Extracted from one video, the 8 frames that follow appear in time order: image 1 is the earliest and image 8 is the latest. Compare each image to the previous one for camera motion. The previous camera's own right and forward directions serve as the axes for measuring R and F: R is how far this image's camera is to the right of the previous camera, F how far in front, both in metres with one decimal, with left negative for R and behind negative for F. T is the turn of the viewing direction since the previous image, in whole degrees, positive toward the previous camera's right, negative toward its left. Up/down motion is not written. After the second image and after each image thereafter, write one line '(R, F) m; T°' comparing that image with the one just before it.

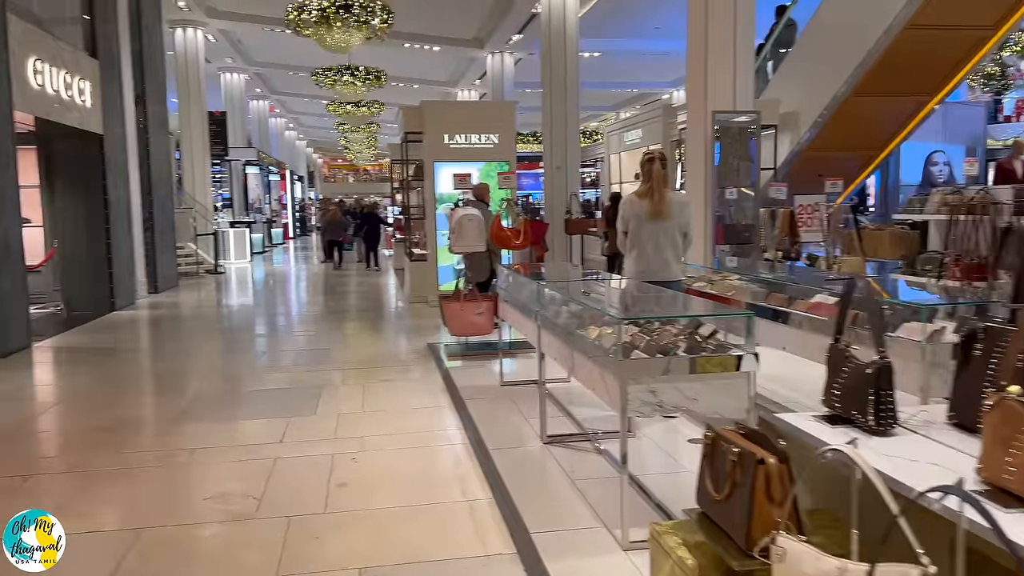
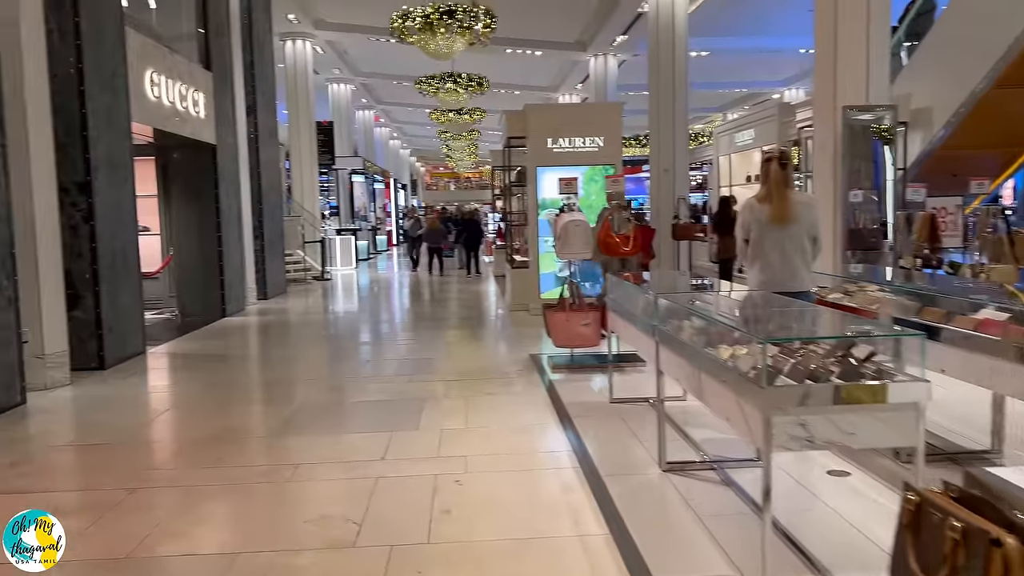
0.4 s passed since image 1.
(-0.1, +0.3) m; -7°
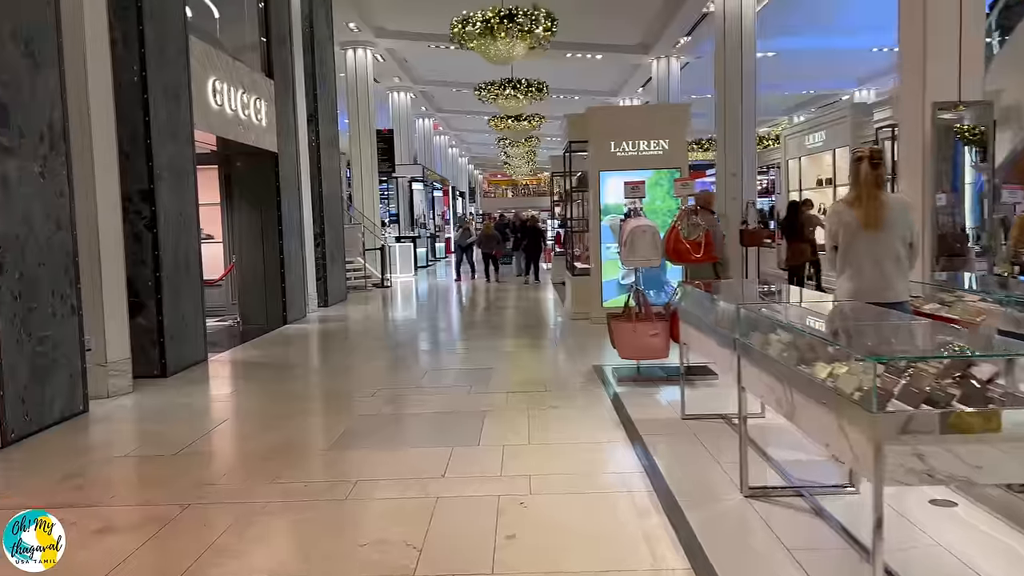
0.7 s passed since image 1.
(0.0, +0.2) m; -4°
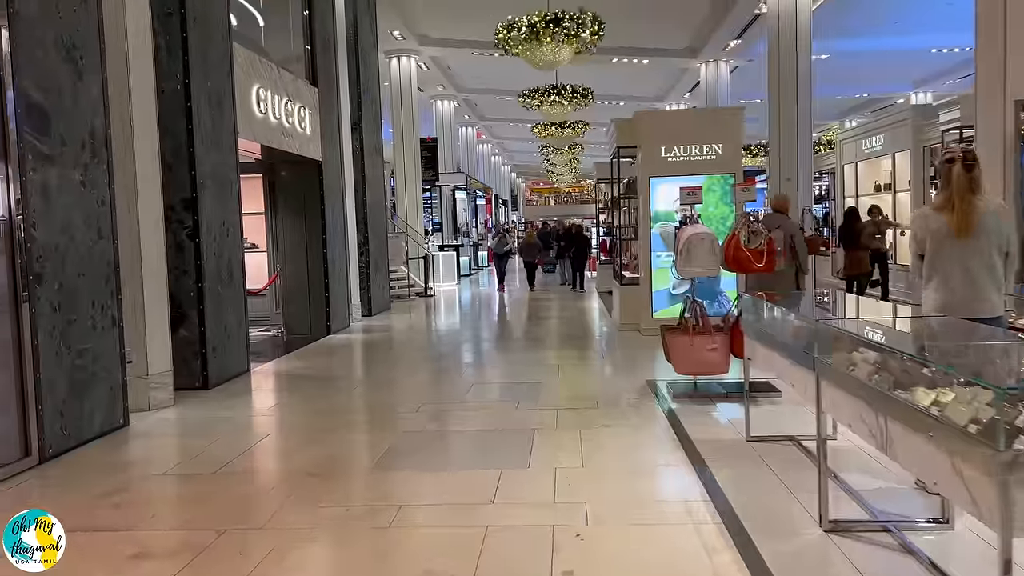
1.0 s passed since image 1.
(0.0, +0.2) m; -3°
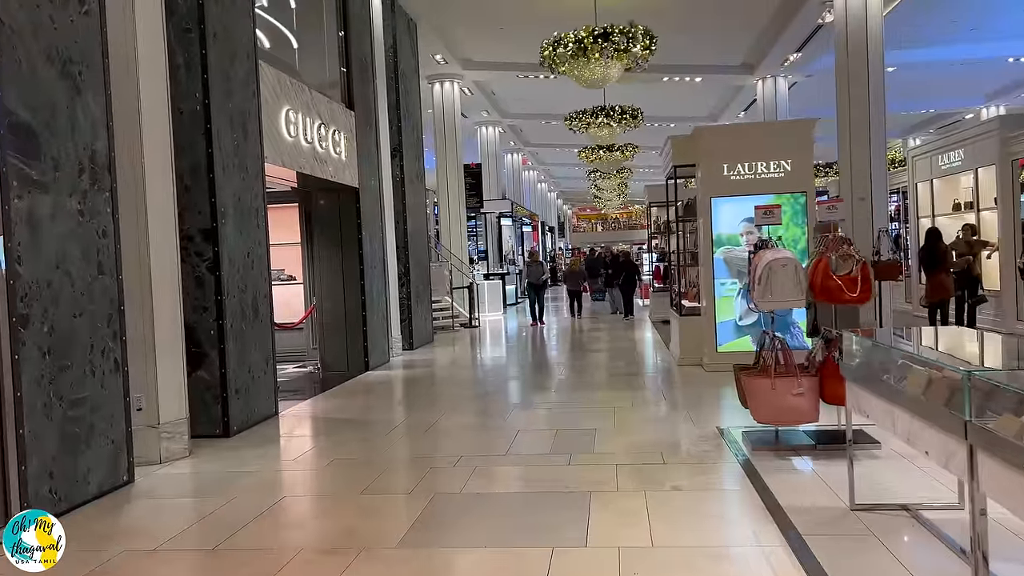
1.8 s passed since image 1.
(0.0, +0.6) m; -3°
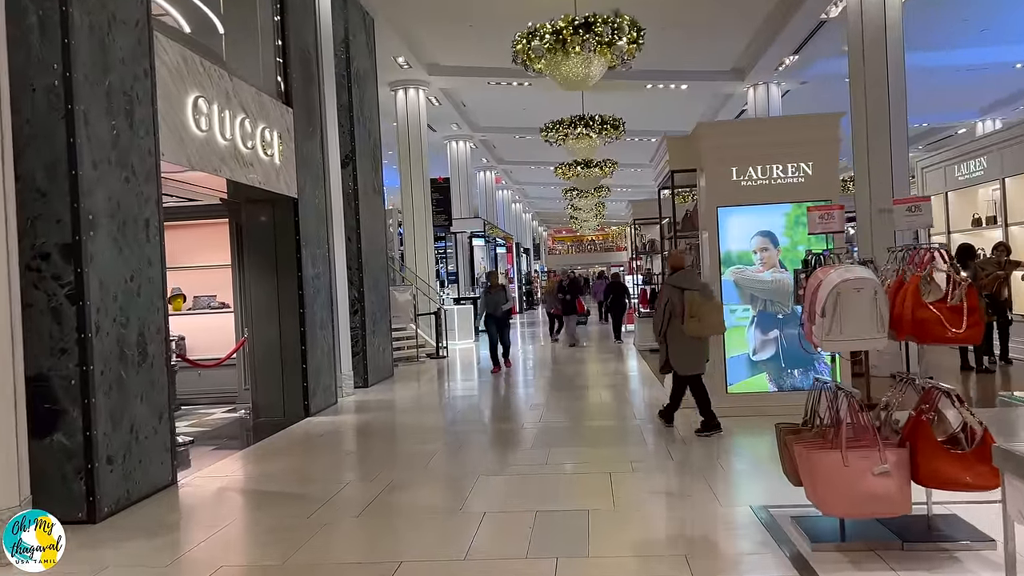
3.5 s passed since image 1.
(+0.1, +1.2) m; +2°
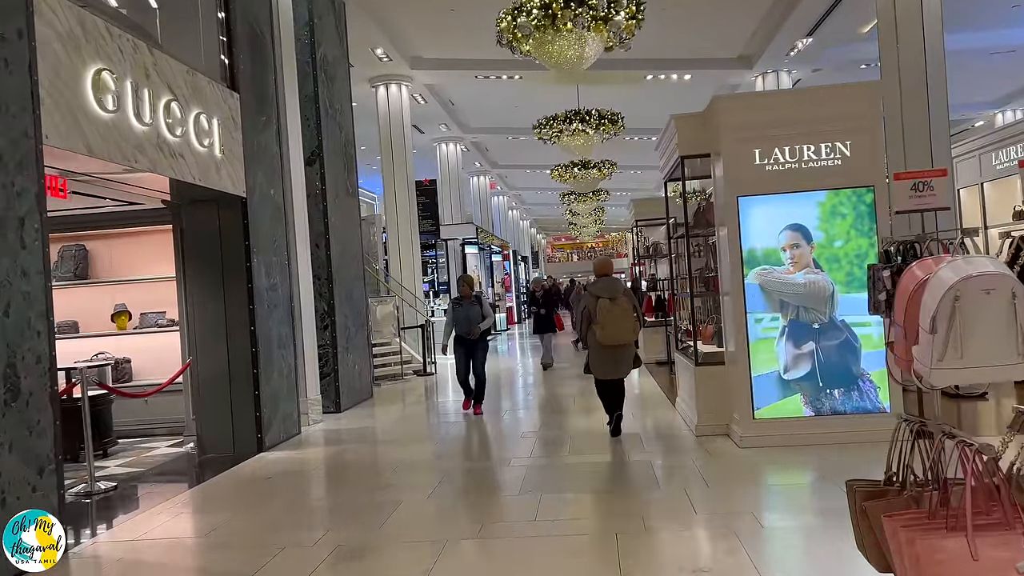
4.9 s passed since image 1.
(+0.1, +0.9) m; 0°
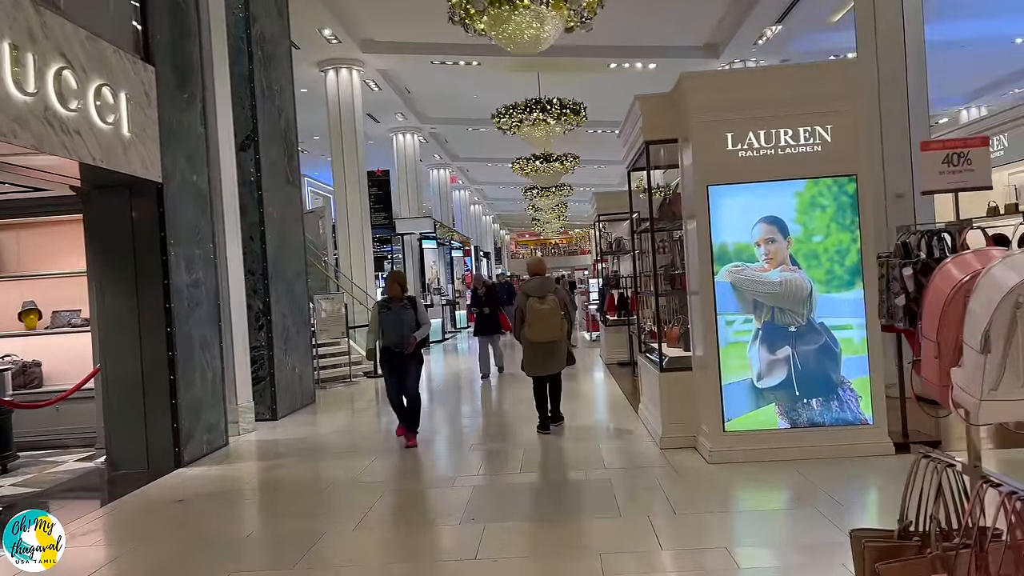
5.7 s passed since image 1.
(+0.1, +0.5) m; +3°
